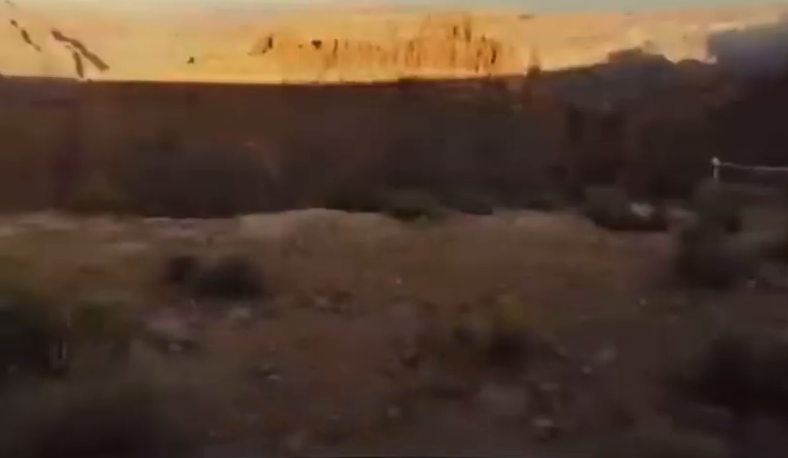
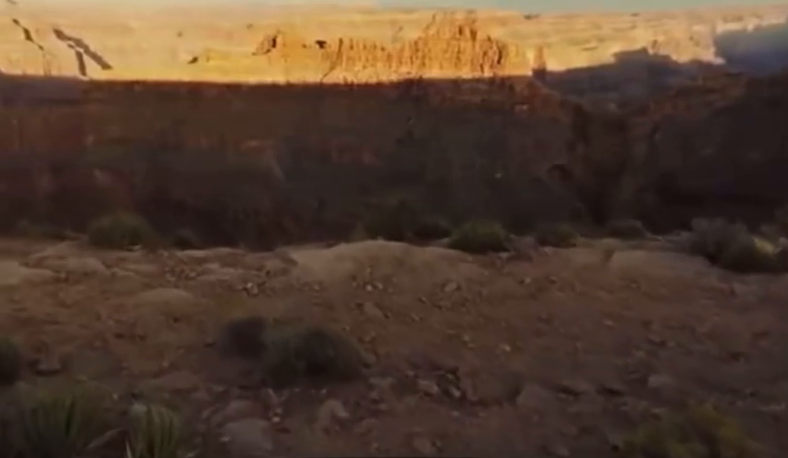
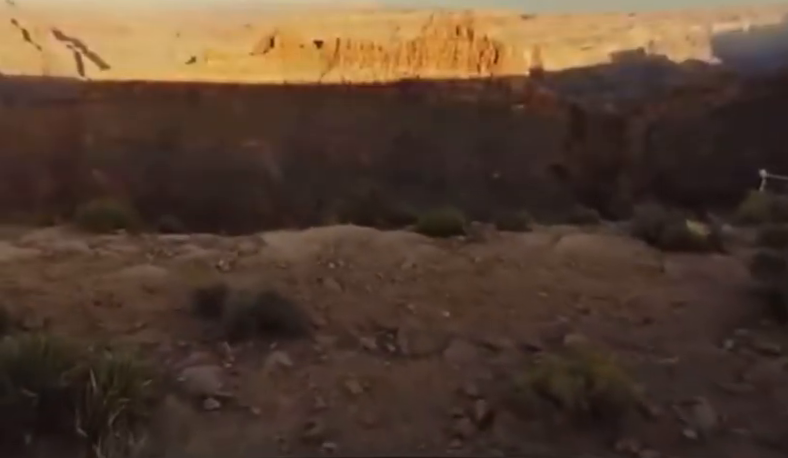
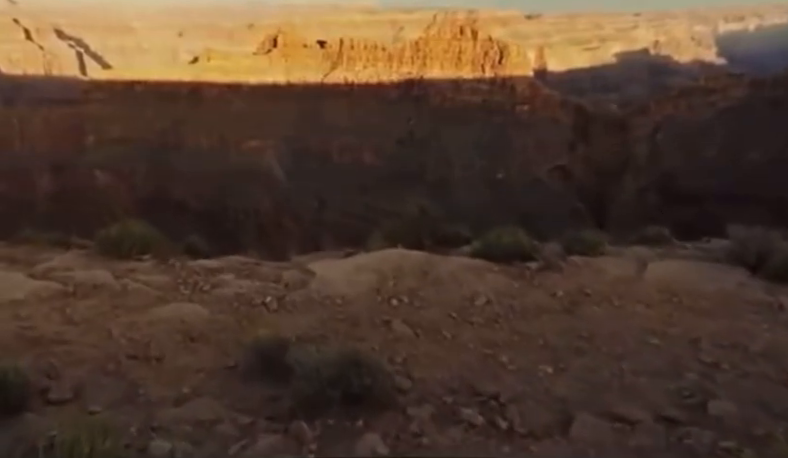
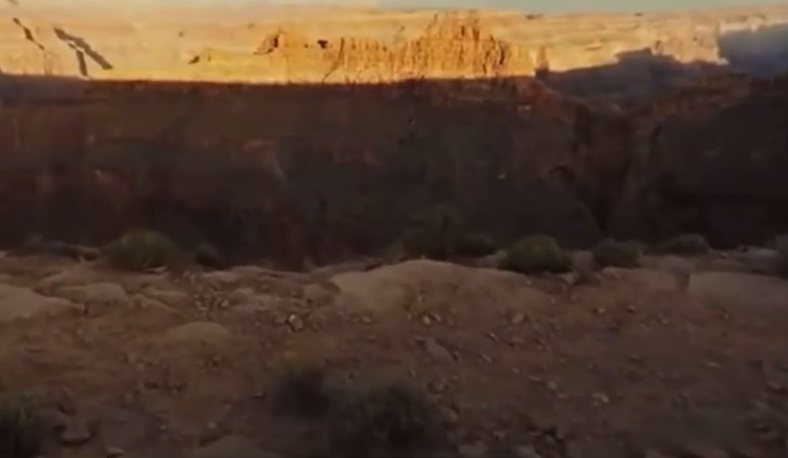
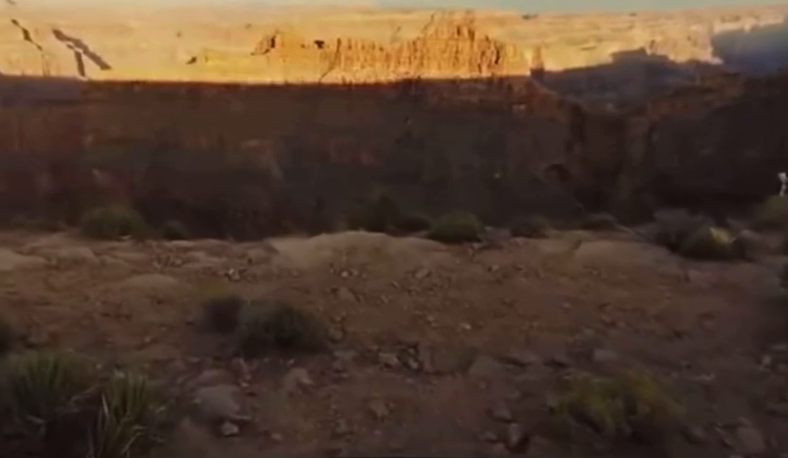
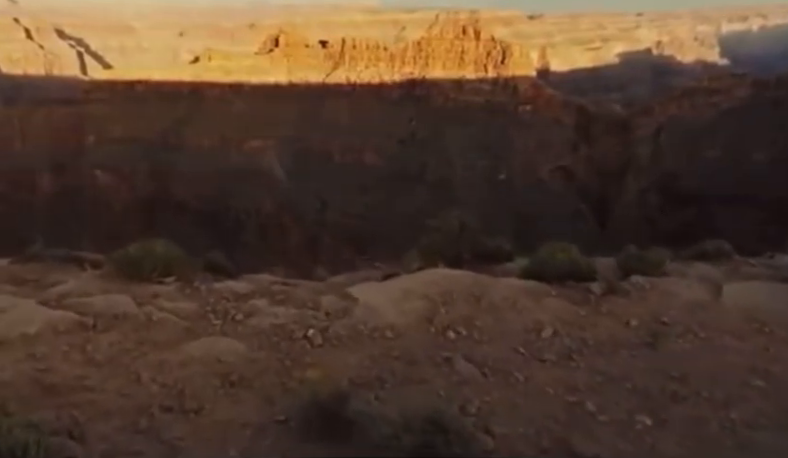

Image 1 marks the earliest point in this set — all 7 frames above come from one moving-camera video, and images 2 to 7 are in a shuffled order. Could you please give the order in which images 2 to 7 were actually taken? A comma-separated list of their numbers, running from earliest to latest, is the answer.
3, 6, 2, 4, 5, 7
